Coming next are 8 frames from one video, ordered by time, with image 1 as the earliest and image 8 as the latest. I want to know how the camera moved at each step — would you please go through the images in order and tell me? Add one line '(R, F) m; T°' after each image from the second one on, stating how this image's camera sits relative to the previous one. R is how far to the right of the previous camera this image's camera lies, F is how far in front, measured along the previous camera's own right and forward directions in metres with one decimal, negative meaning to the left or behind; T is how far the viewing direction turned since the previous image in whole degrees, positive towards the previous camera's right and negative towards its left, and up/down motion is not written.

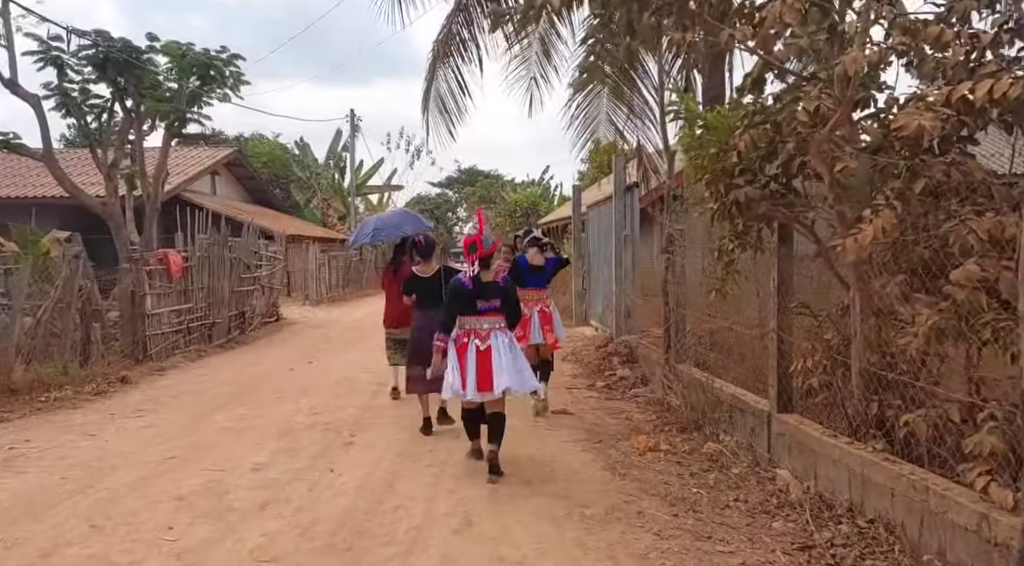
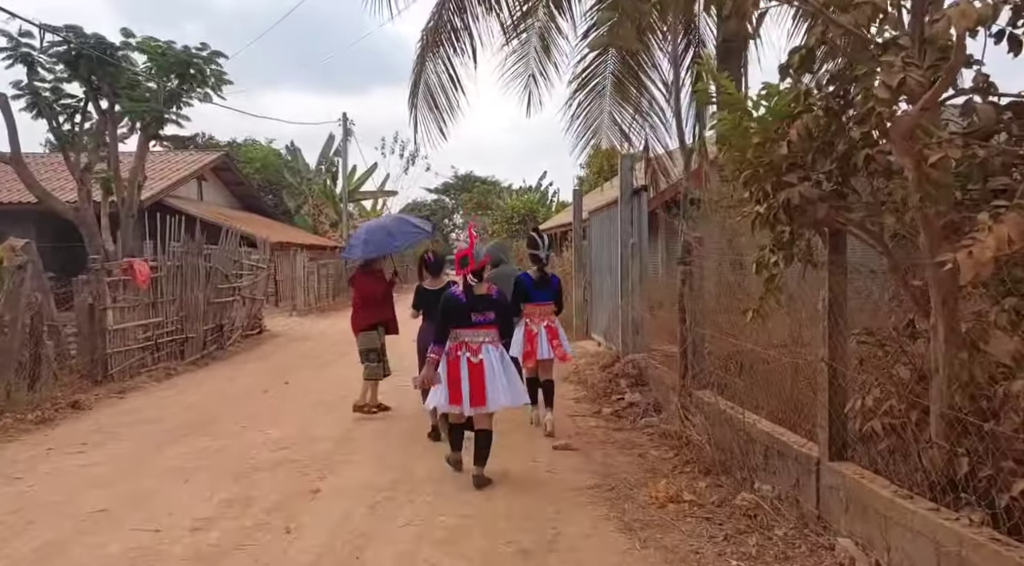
(0.0, +0.9) m; 0°
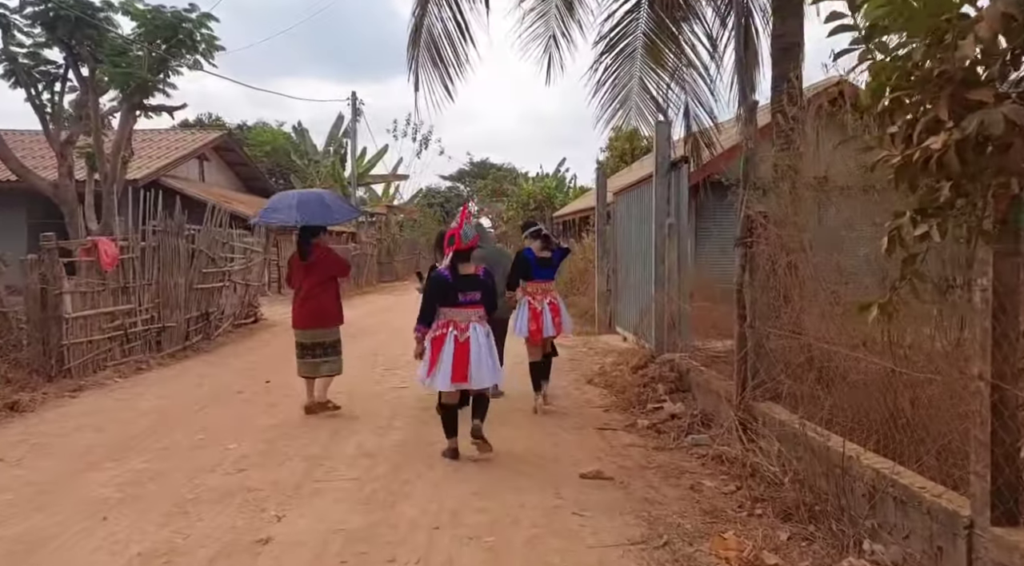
(0.0, +1.3) m; -1°
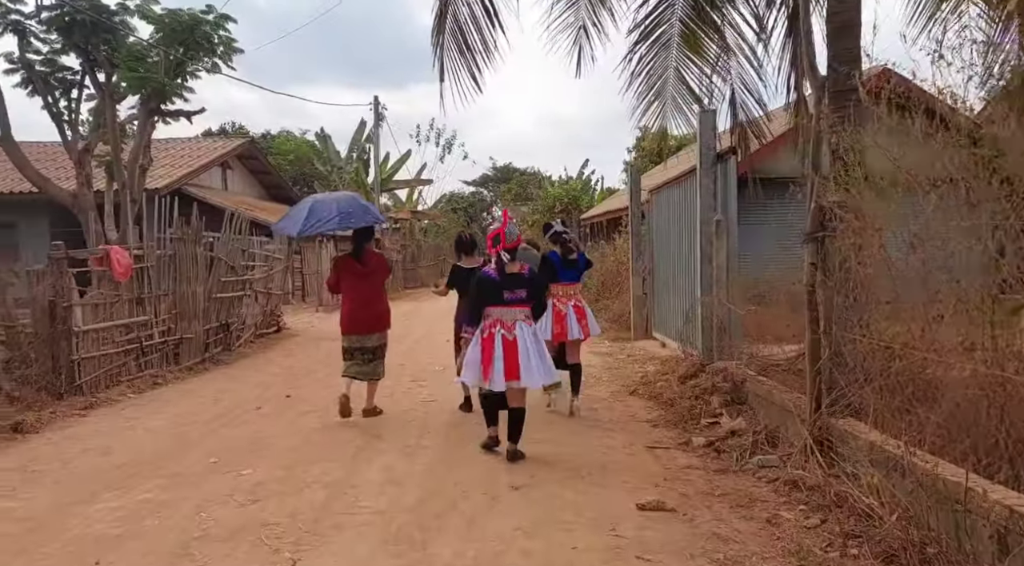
(-0.1, +0.6) m; -2°
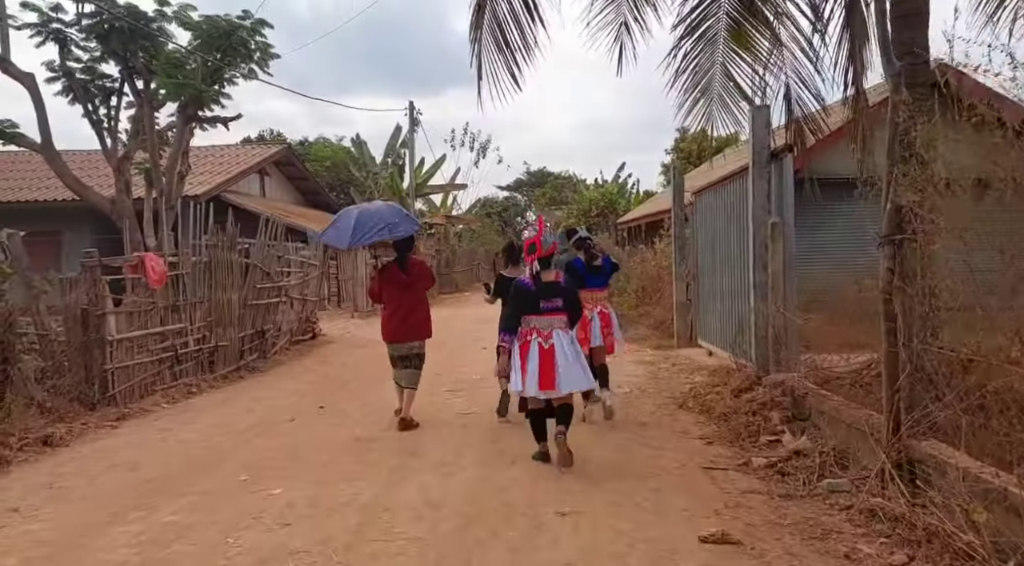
(-0.1, +0.3) m; -2°
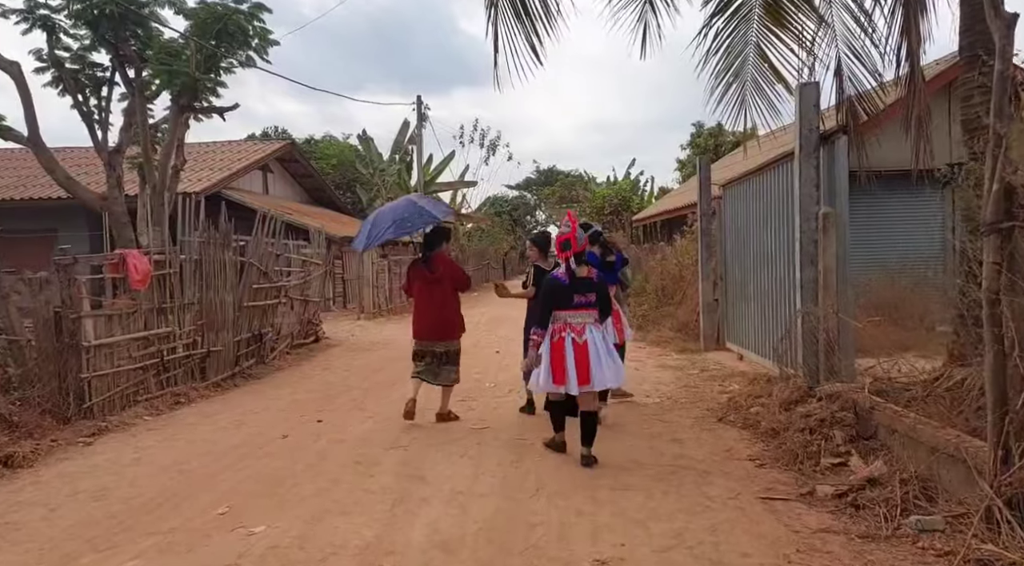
(-0.1, +0.7) m; -1°
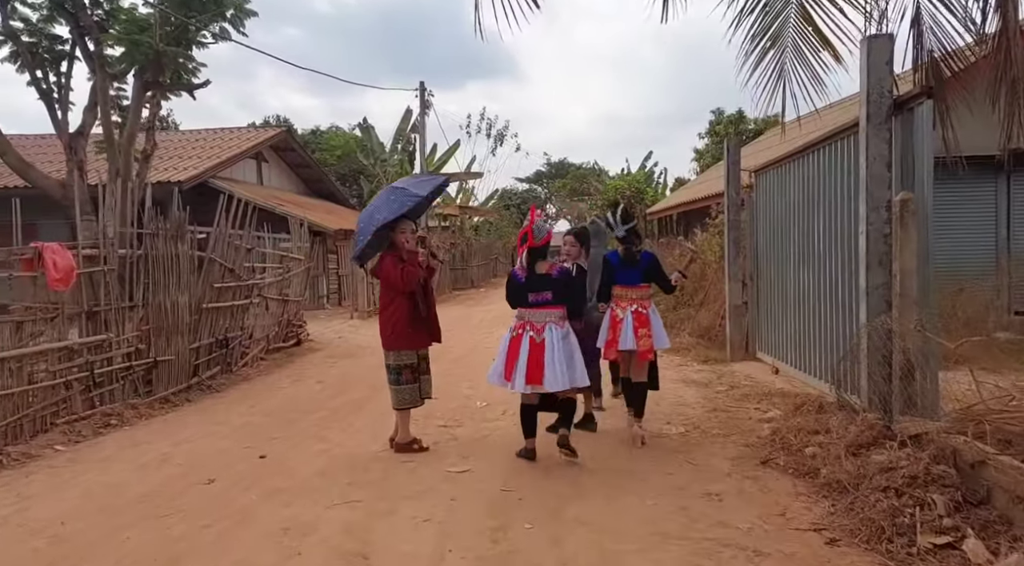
(+0.1, +1.3) m; -1°
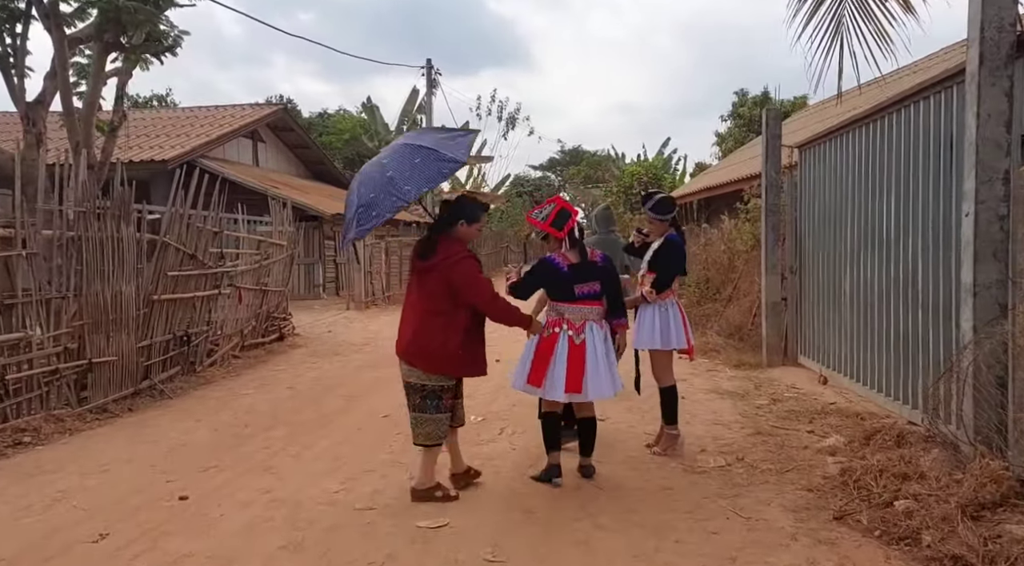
(+0.1, +1.2) m; -1°
